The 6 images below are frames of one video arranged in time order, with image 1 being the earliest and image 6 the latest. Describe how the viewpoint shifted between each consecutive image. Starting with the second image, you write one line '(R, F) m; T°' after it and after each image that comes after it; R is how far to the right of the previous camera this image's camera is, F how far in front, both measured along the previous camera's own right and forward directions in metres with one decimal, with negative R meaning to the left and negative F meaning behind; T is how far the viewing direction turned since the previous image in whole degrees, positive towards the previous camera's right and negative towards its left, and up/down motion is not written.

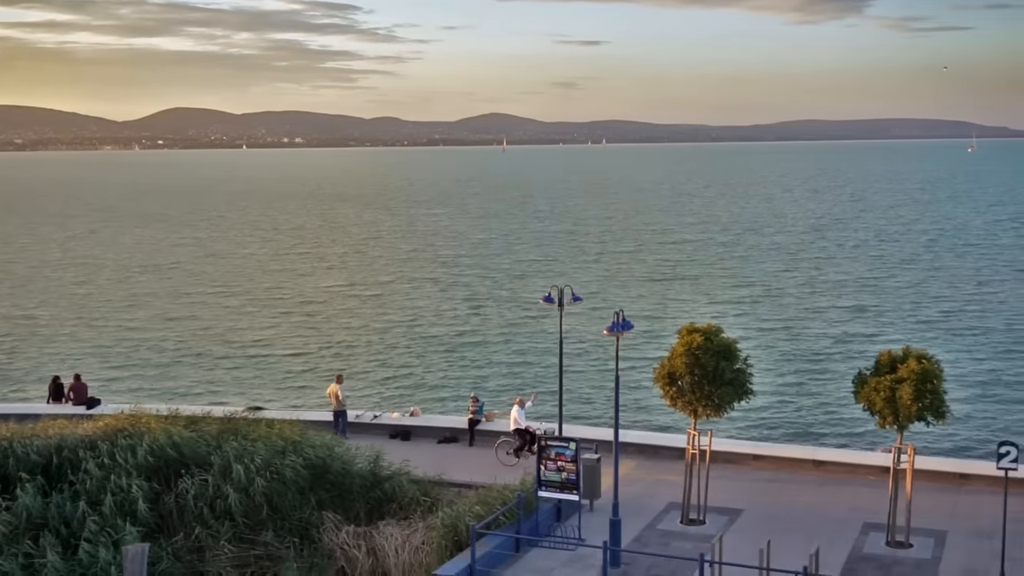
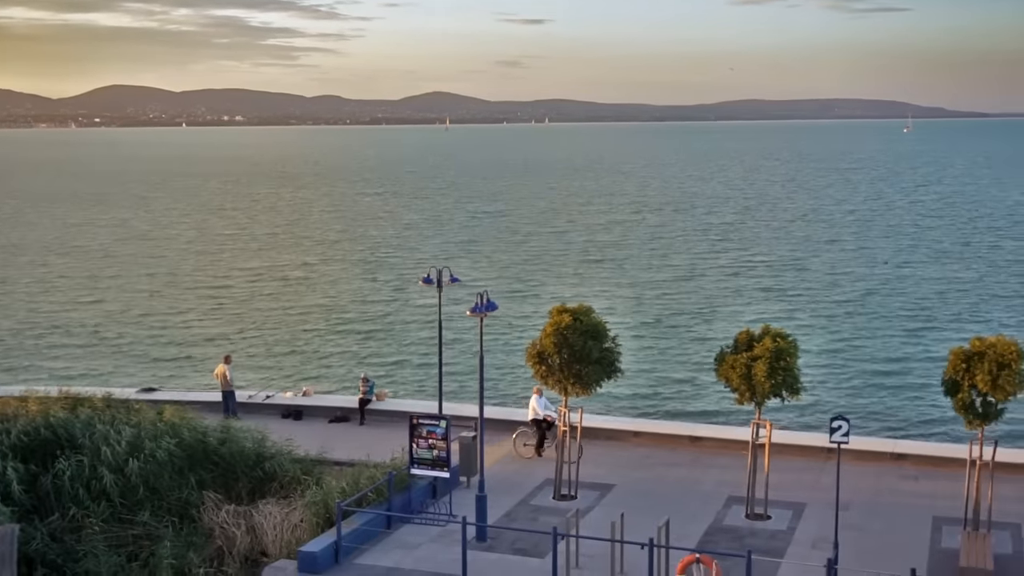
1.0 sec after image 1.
(+1.0, -0.4) m; +3°
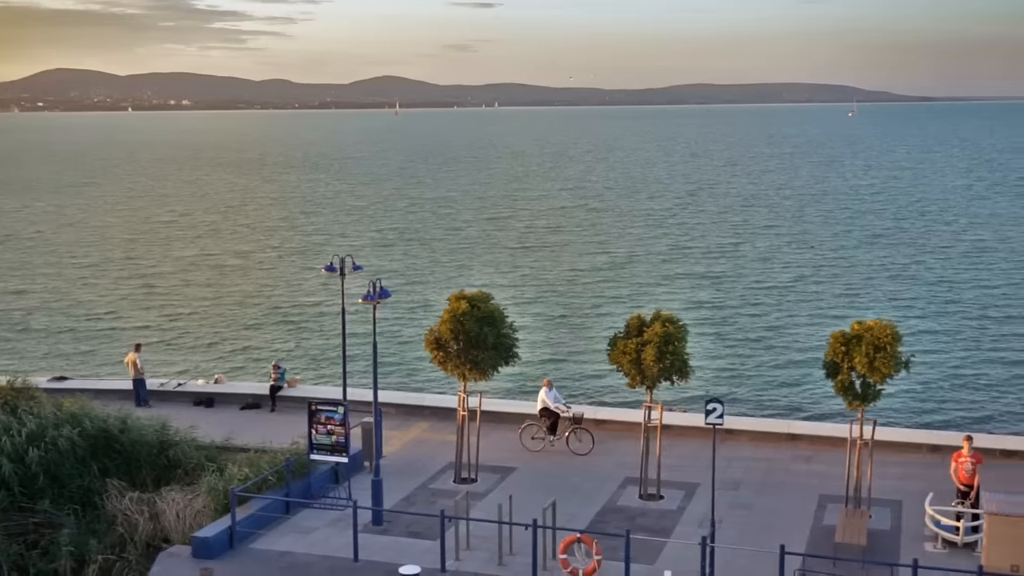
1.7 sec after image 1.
(+0.7, -0.3) m; +2°
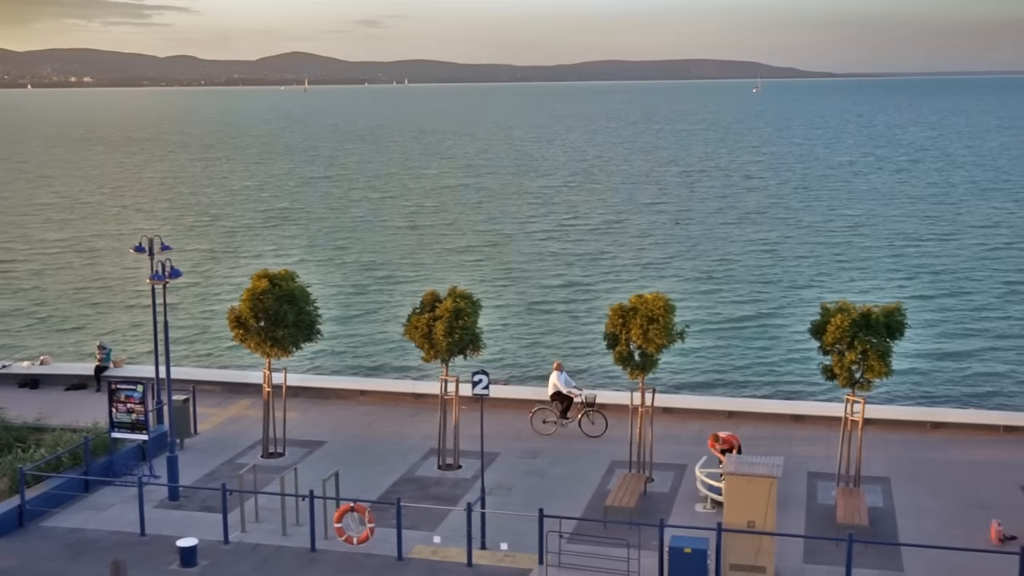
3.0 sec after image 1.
(+1.6, -0.5) m; +4°
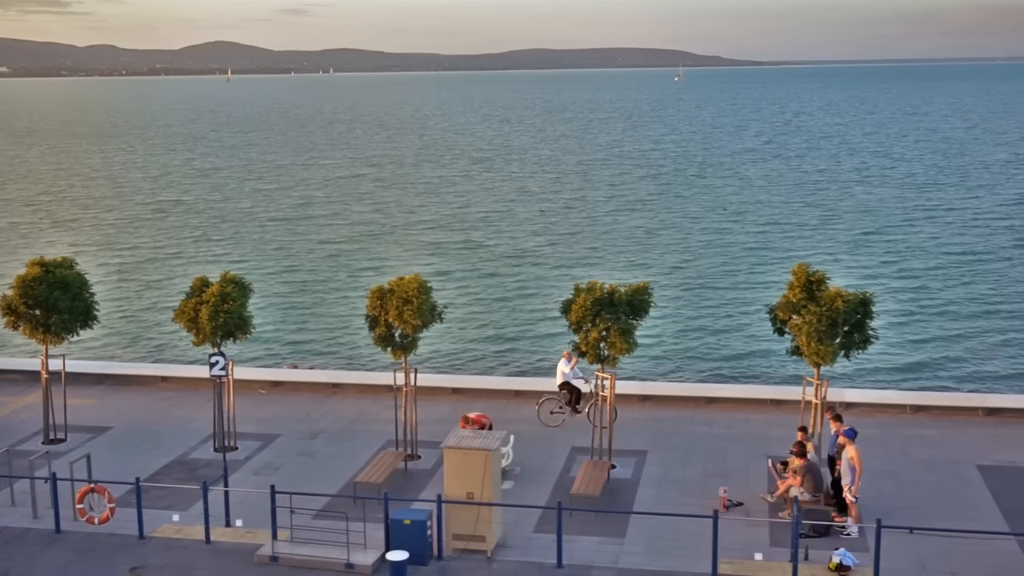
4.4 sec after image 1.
(+2.3, -0.5) m; +3°
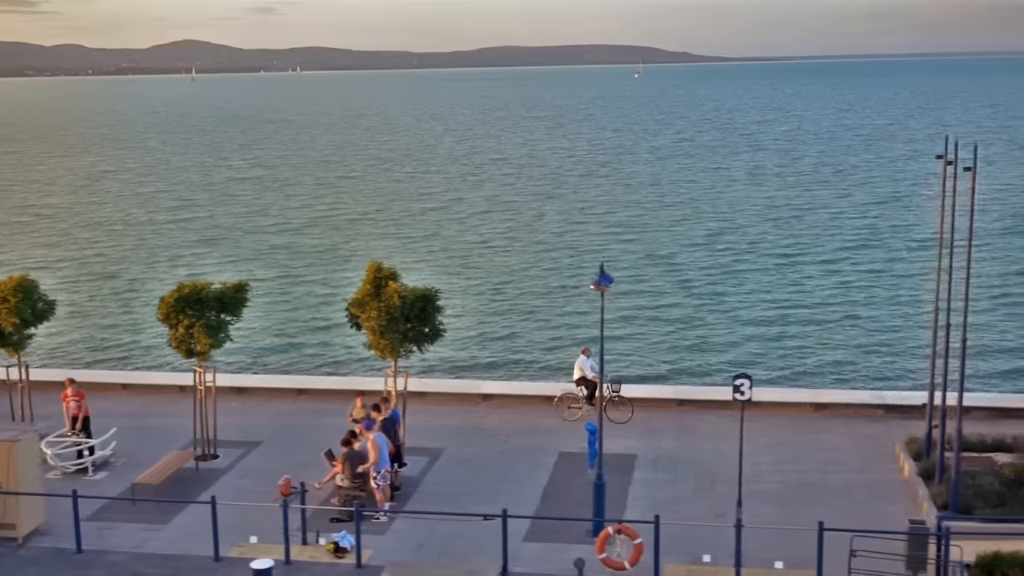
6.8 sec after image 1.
(+5.2, -0.7) m; +1°
